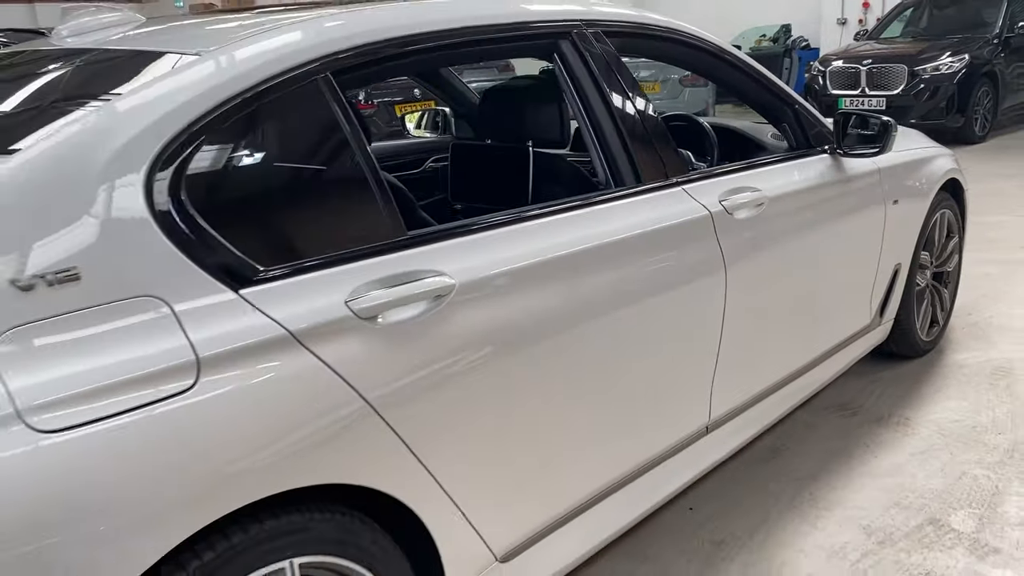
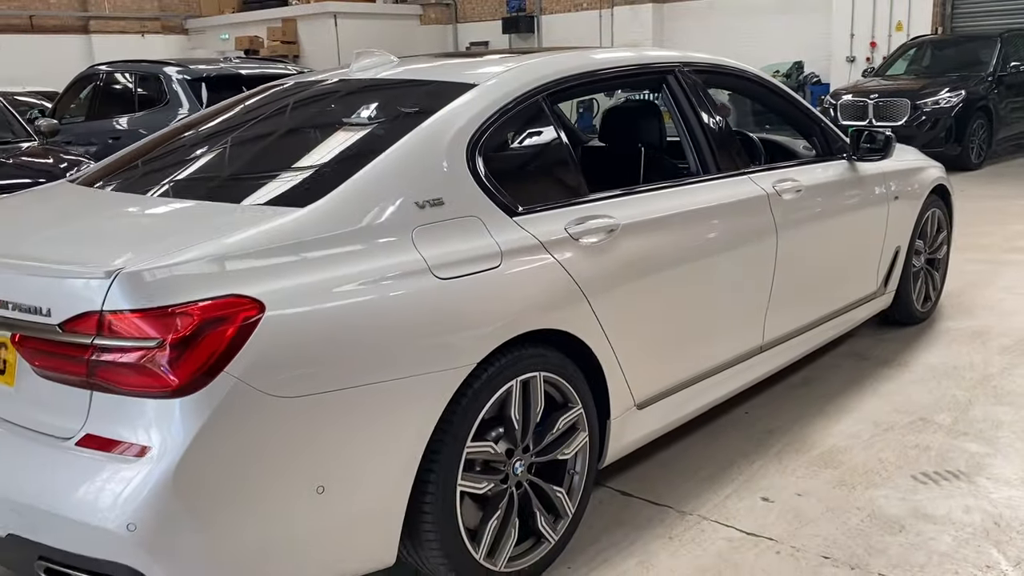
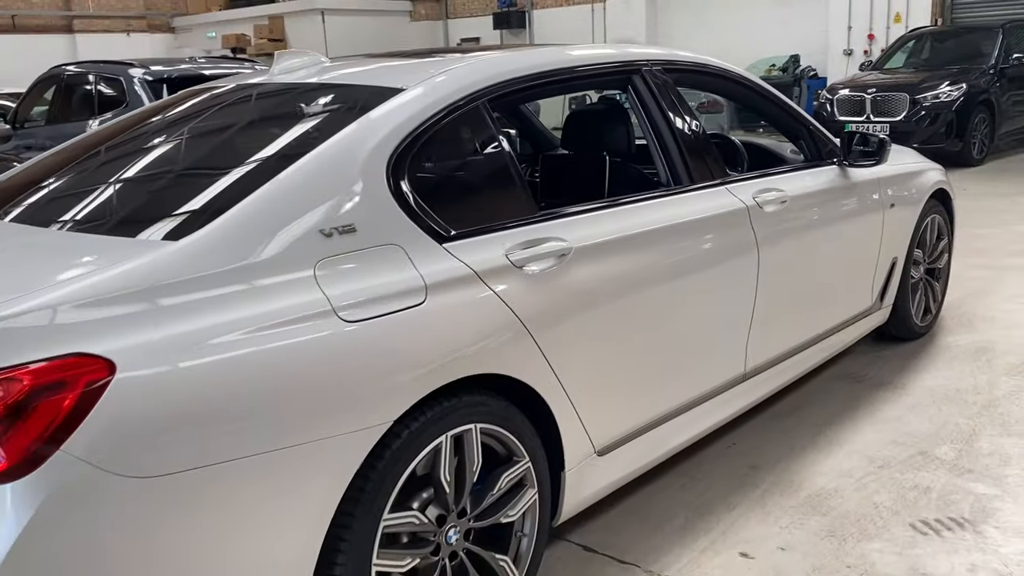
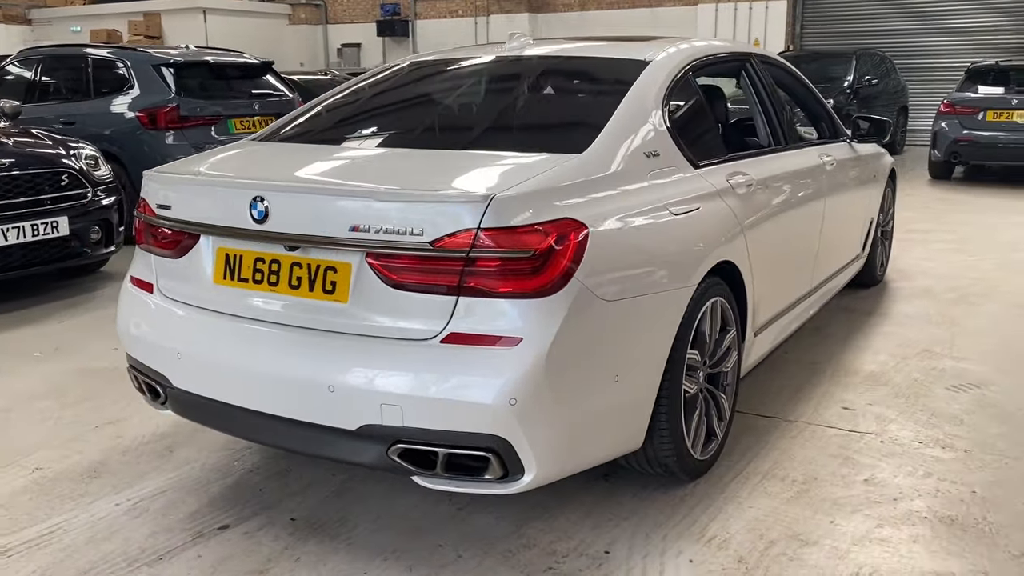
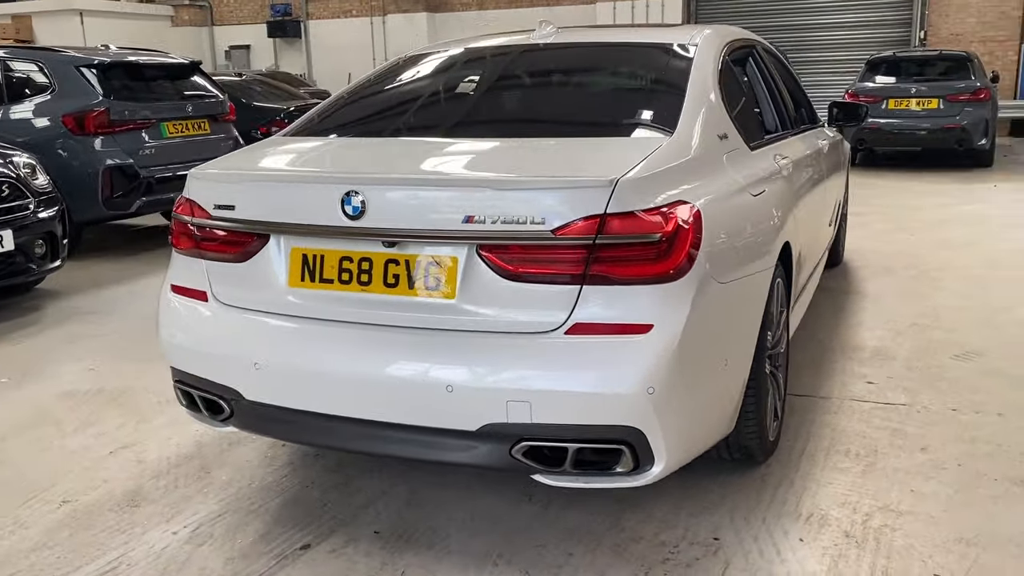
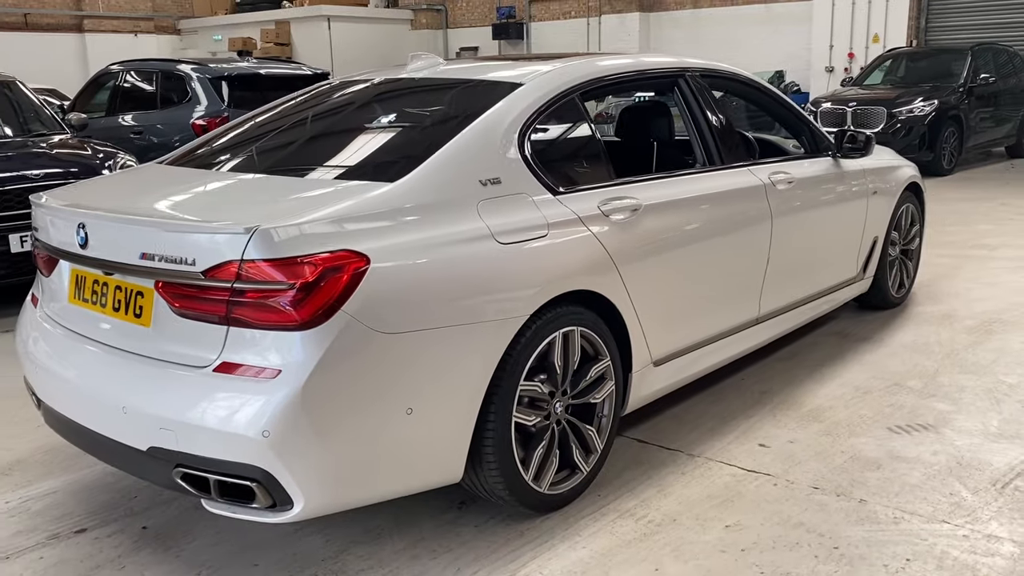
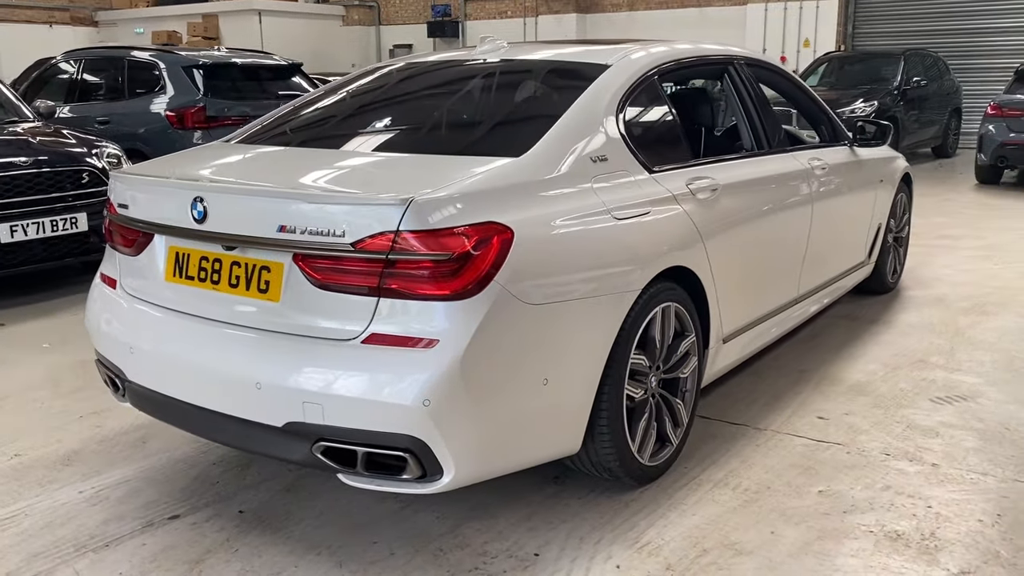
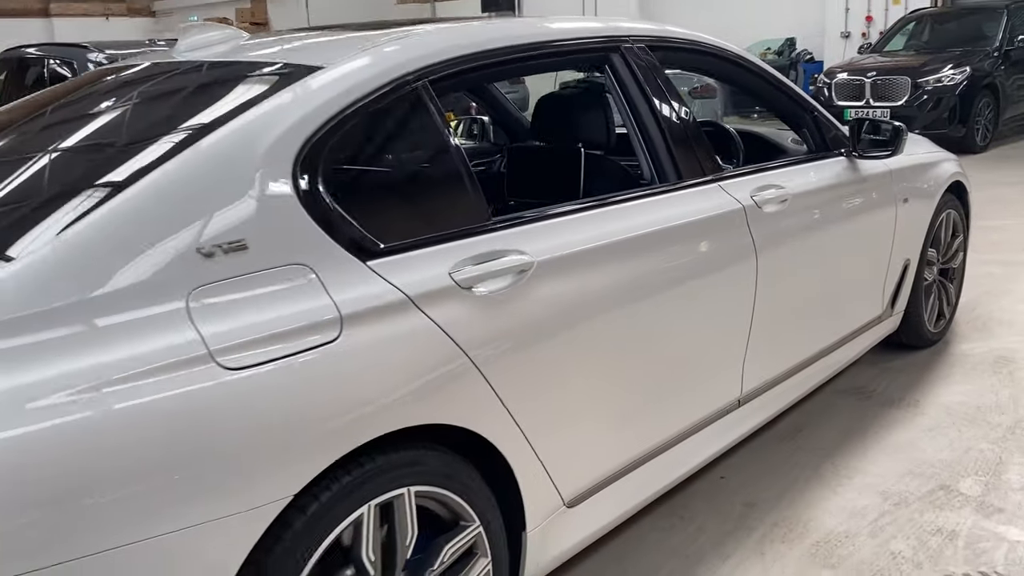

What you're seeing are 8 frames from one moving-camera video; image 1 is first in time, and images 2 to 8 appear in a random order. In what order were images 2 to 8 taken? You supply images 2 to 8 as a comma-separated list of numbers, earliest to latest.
8, 3, 2, 6, 7, 4, 5
